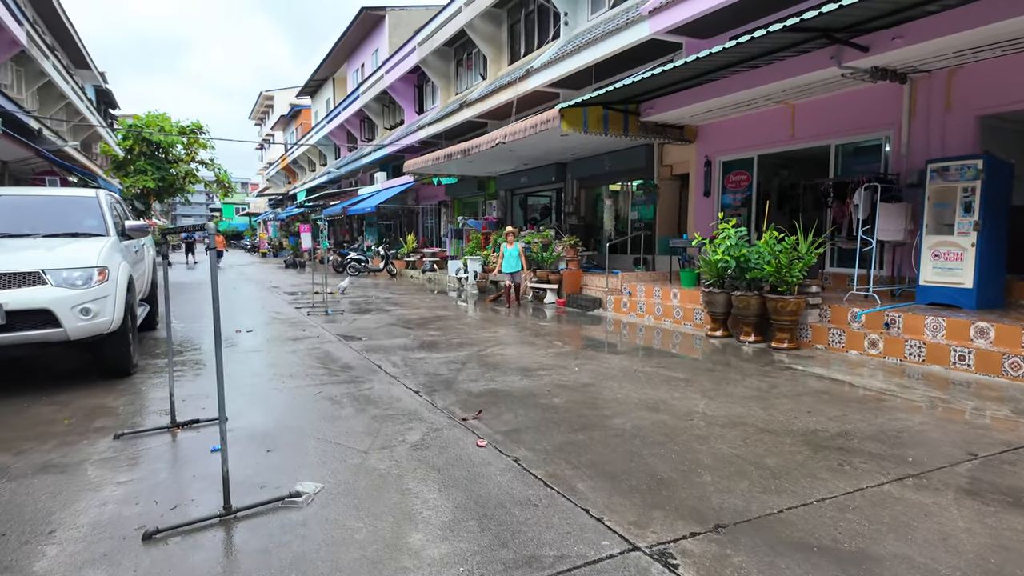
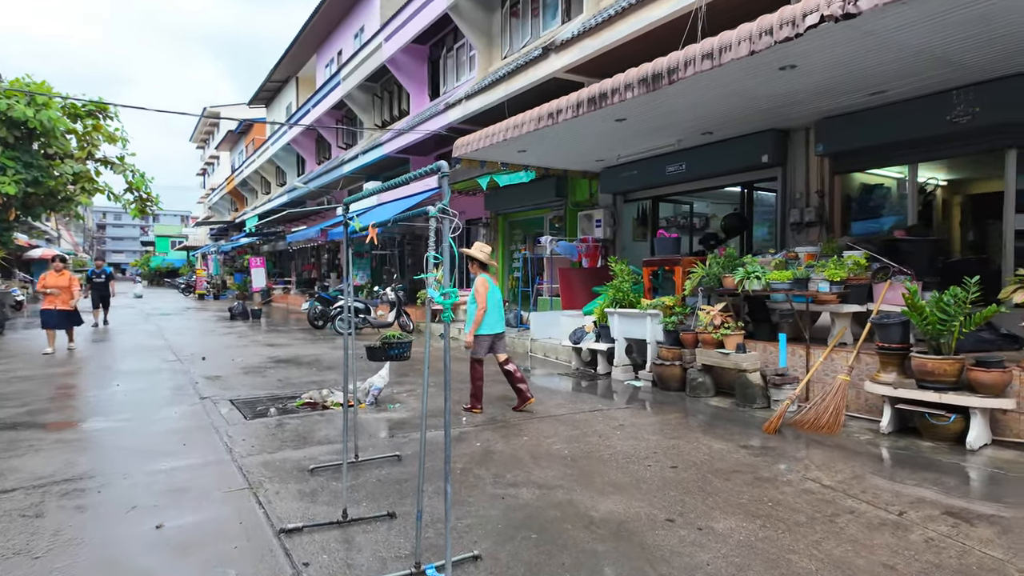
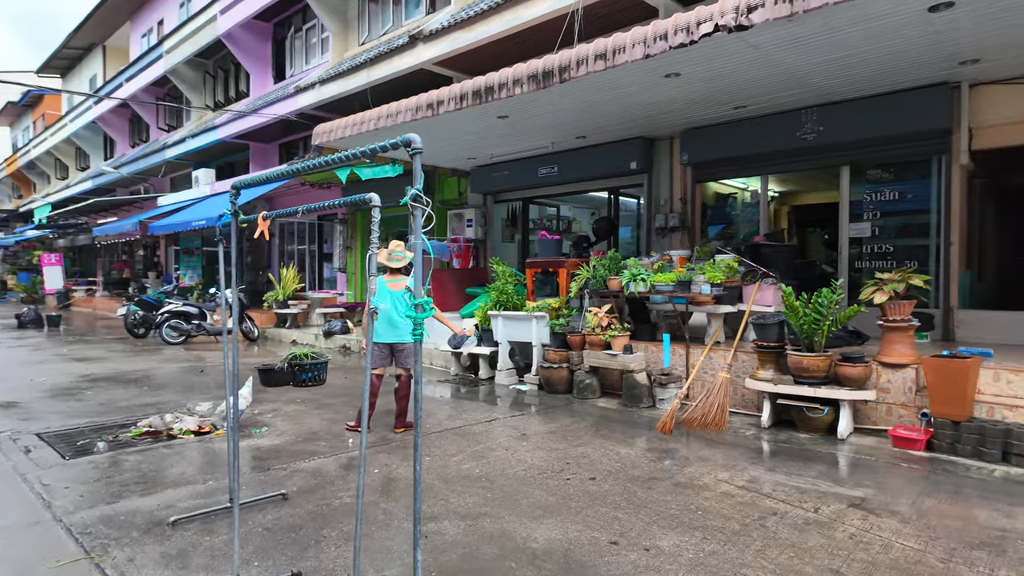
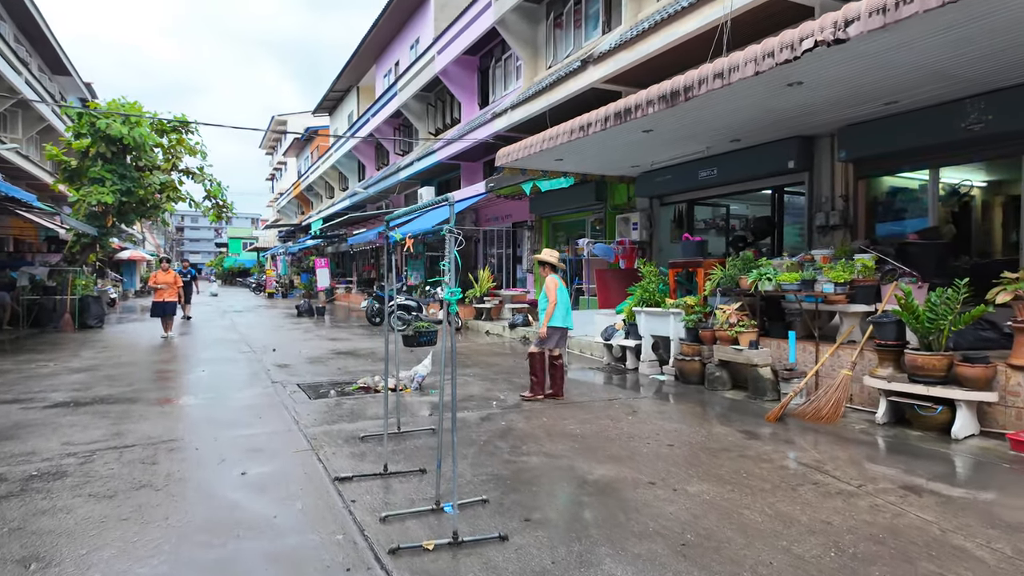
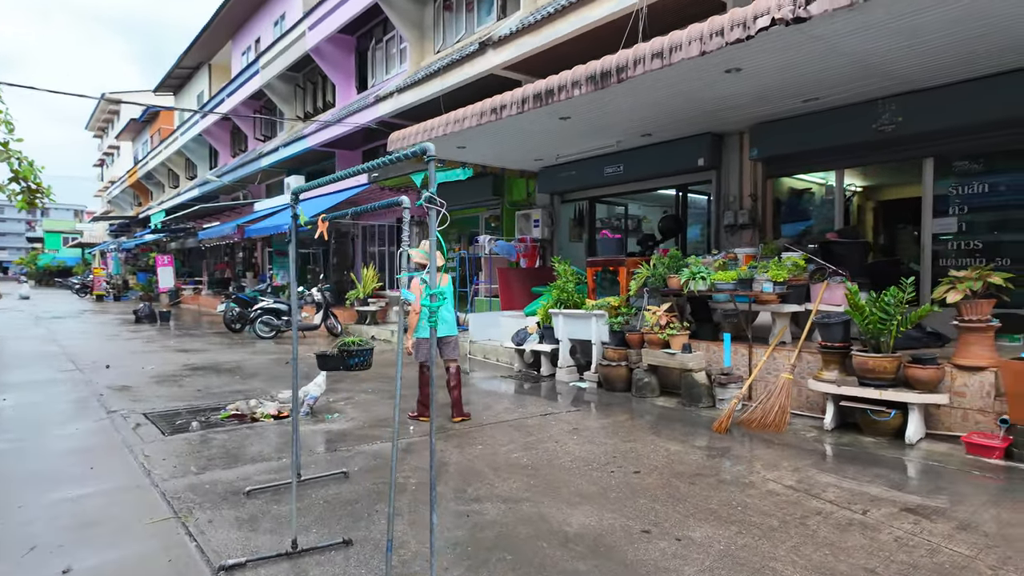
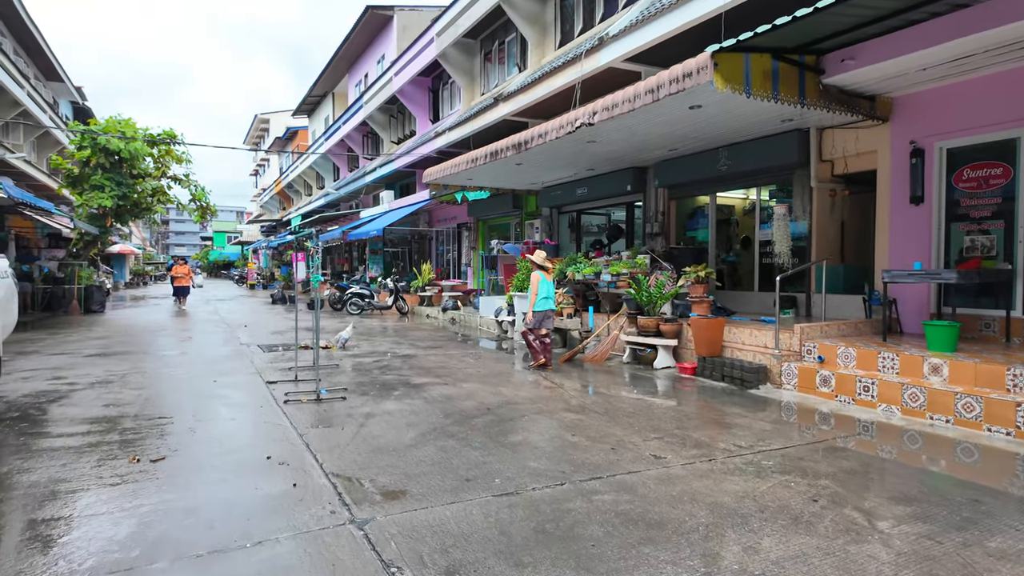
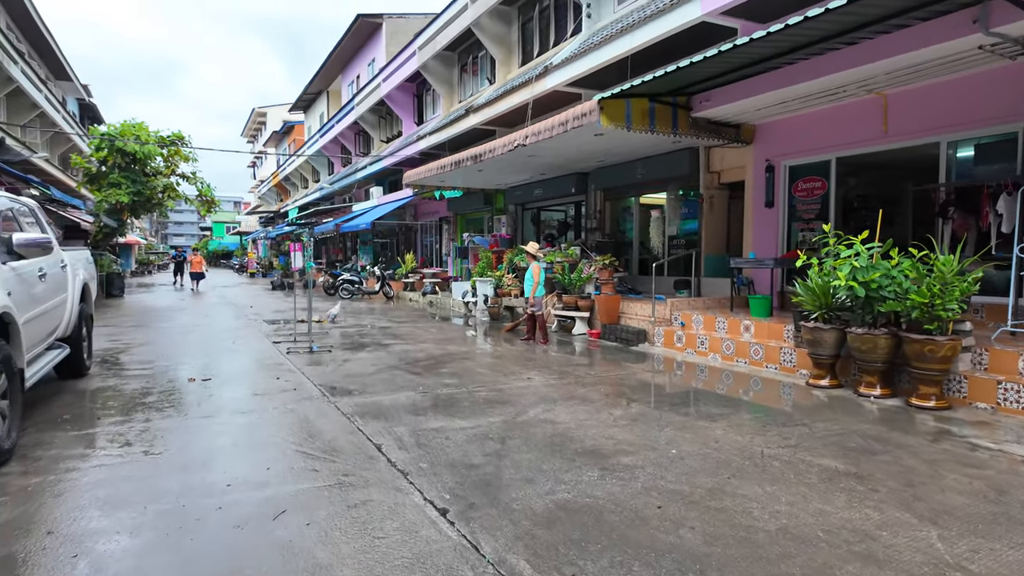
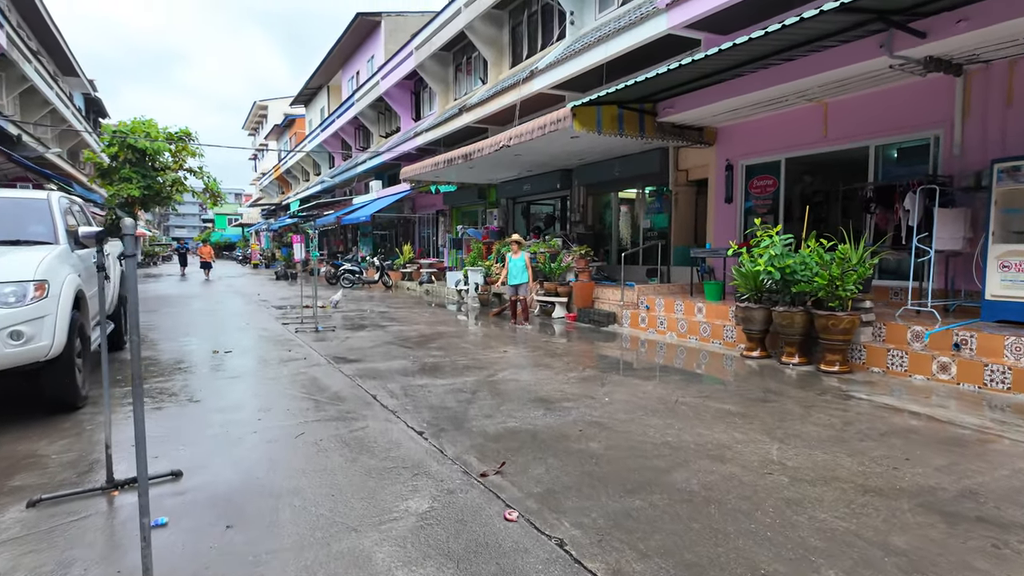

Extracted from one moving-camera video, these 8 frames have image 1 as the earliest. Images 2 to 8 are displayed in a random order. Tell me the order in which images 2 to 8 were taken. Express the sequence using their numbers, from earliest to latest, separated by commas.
8, 7, 6, 4, 2, 5, 3
